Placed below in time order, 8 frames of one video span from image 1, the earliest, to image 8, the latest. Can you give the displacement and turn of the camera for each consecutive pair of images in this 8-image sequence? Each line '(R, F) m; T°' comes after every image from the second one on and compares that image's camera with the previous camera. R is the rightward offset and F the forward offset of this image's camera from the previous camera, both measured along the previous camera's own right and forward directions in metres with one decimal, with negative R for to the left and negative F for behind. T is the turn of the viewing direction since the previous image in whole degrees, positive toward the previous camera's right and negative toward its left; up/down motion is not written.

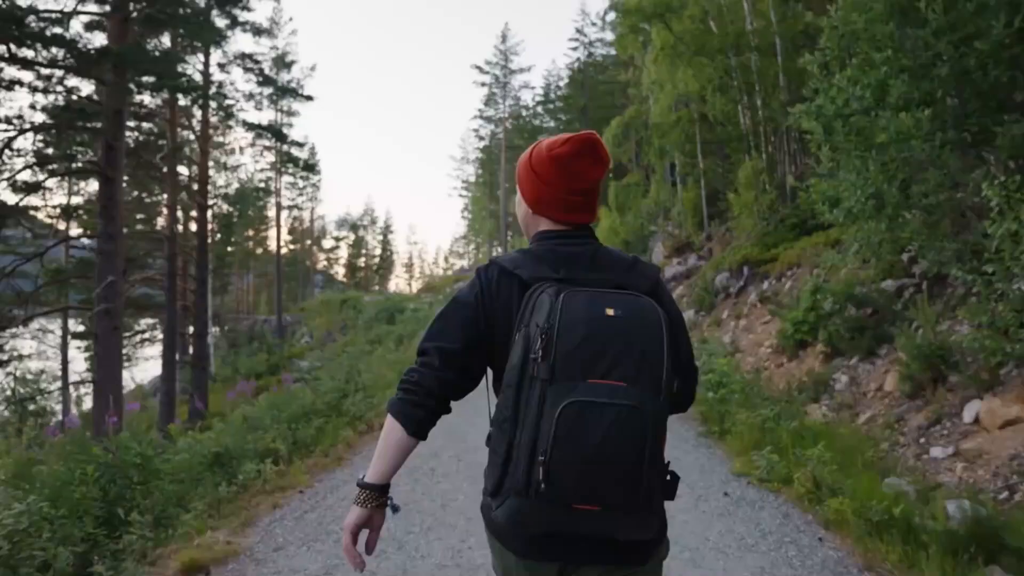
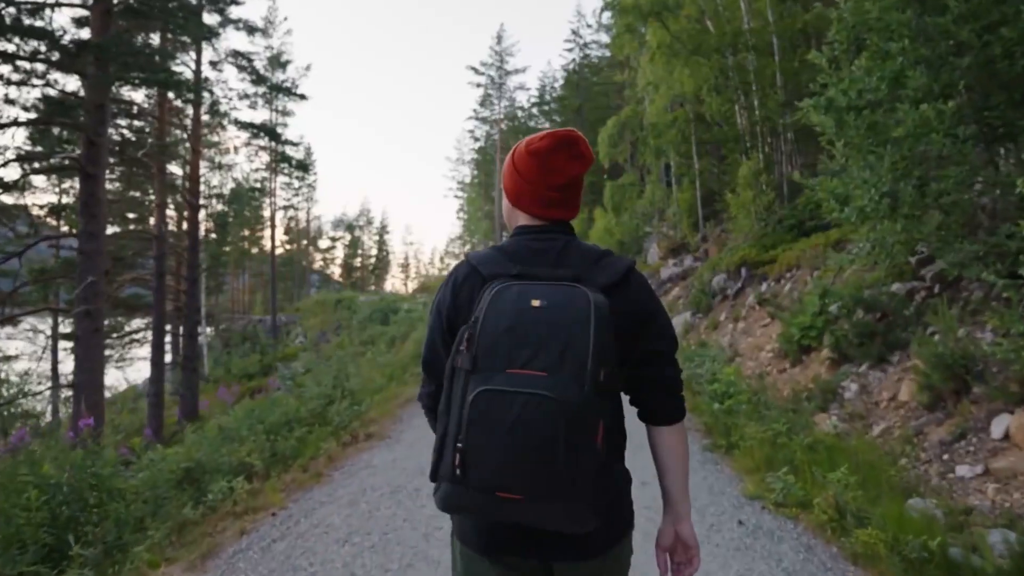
(0.0, +0.3) m; 0°
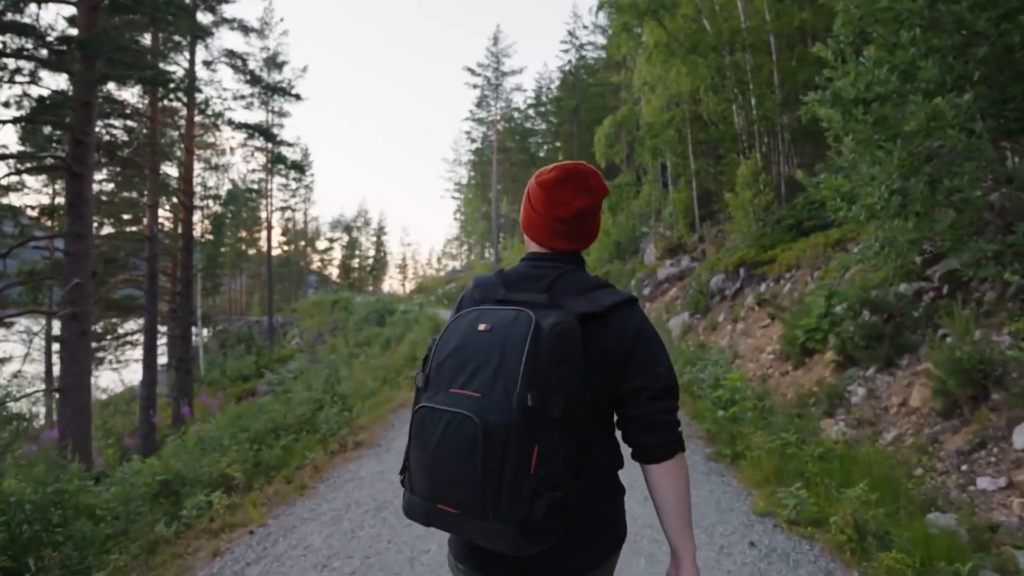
(0.0, +0.2) m; 0°
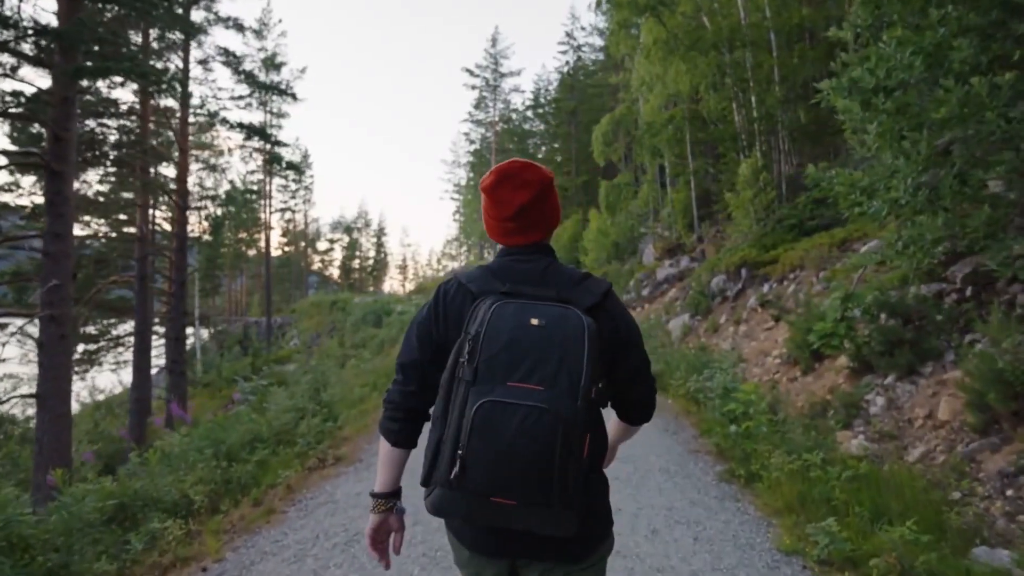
(0.0, +0.4) m; 0°
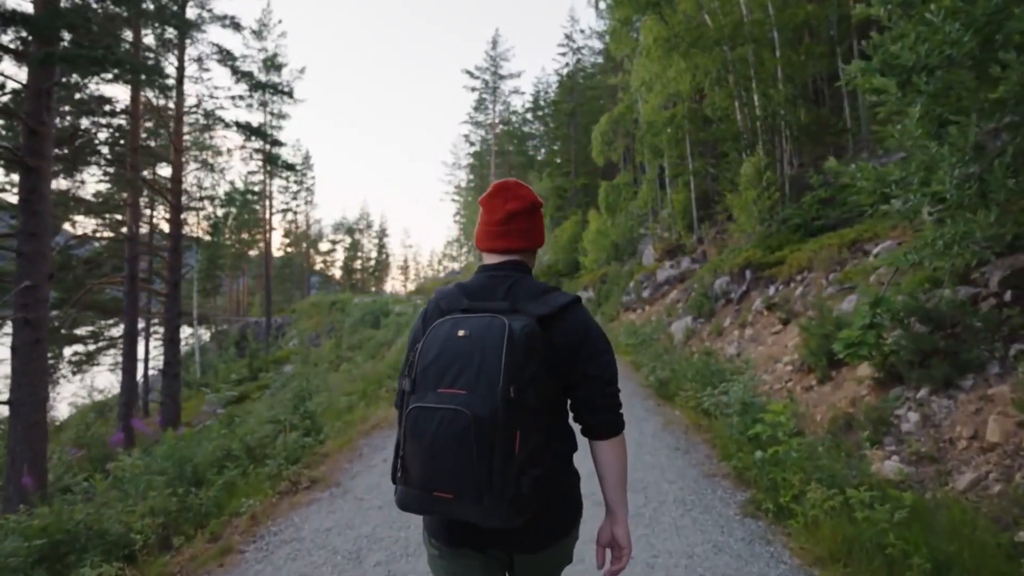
(0.0, +0.4) m; 0°
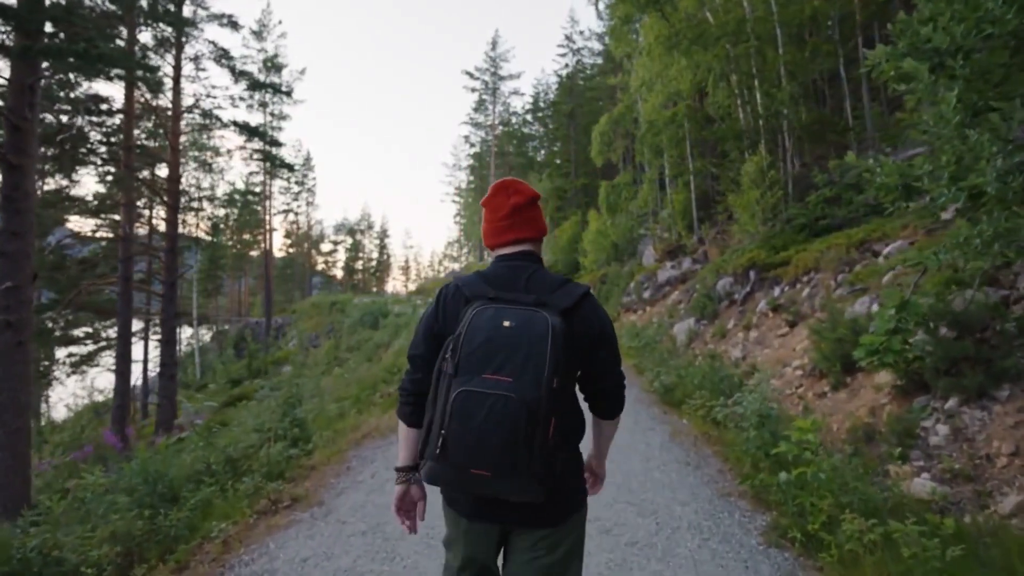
(0.0, +0.3) m; 0°
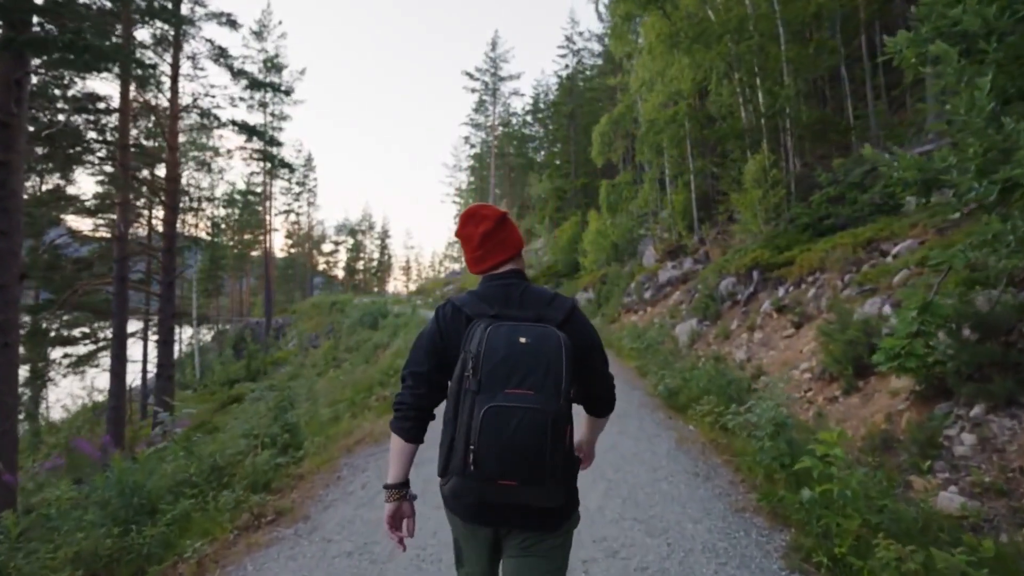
(0.0, +0.2) m; 0°
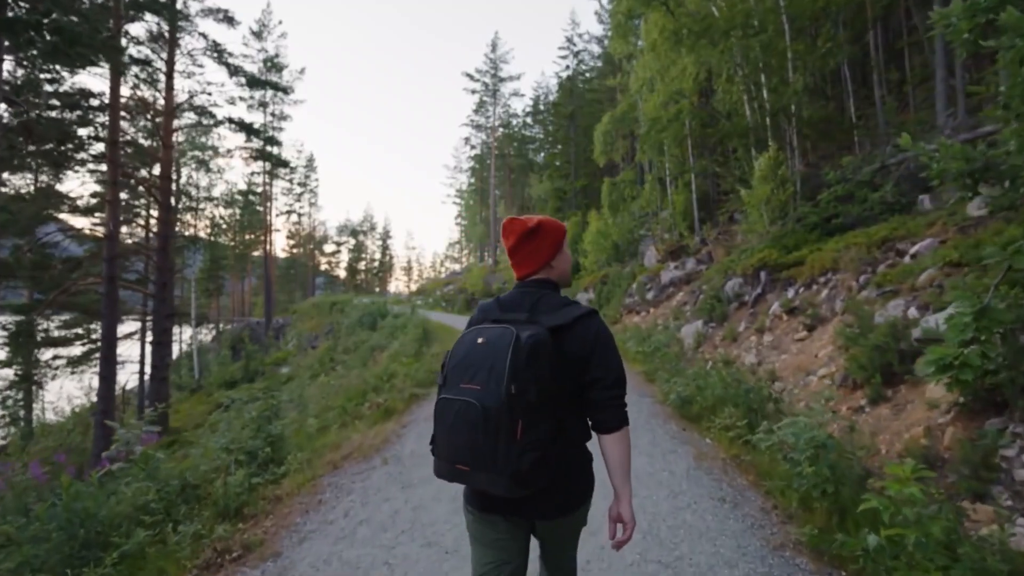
(0.0, +0.4) m; 0°
